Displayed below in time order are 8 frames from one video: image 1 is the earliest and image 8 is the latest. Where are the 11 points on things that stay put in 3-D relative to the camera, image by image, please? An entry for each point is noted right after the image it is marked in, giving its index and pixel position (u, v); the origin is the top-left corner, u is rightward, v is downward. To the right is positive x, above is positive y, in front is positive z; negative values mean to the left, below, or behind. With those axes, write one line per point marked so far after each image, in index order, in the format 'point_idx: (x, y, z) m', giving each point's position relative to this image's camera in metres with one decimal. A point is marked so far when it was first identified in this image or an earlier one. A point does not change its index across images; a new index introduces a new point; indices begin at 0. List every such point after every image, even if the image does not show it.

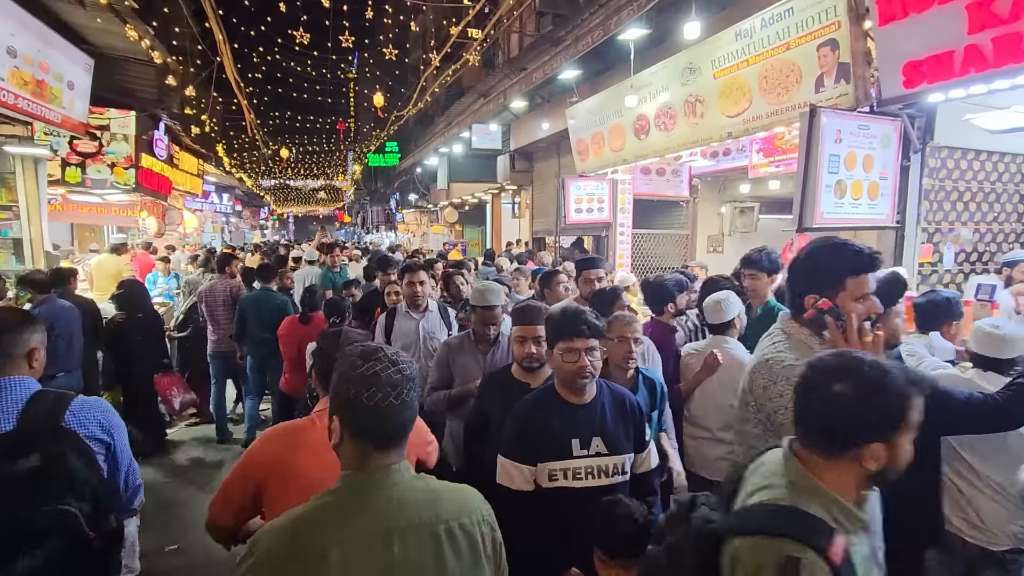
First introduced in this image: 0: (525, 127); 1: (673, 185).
0: (+0.3, +3.7, +11.7) m
1: (+3.1, +1.9, +9.8) m
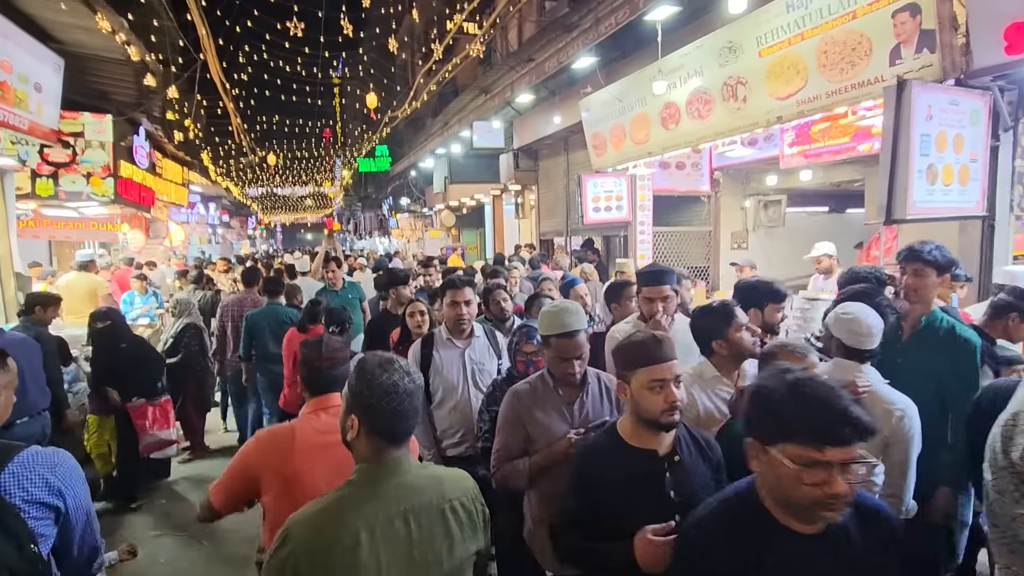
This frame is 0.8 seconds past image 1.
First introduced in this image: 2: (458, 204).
0: (+0.4, +3.6, +11.1) m
1: (+3.3, +1.9, +9.2) m
2: (-1.9, +2.9, +17.3) m
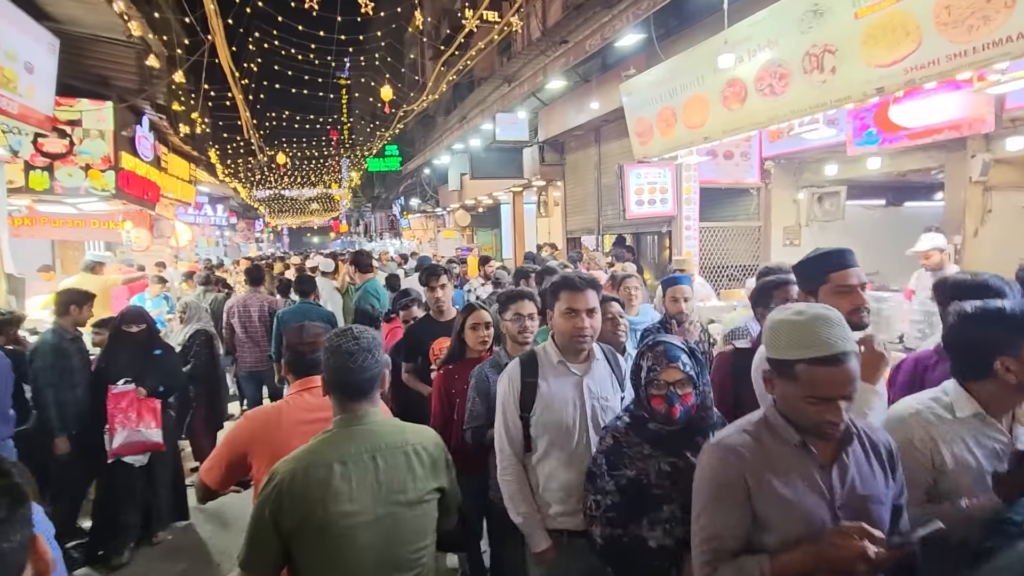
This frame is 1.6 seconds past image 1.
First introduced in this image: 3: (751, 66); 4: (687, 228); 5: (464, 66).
0: (+1.0, +3.5, +10.3) m
1: (+3.8, +1.9, +8.4) m
2: (-1.3, +2.8, +16.6) m
3: (+2.7, +2.4, +5.6) m
4: (+2.8, +1.0, +8.1) m
5: (-1.3, +6.2, +14.1) m
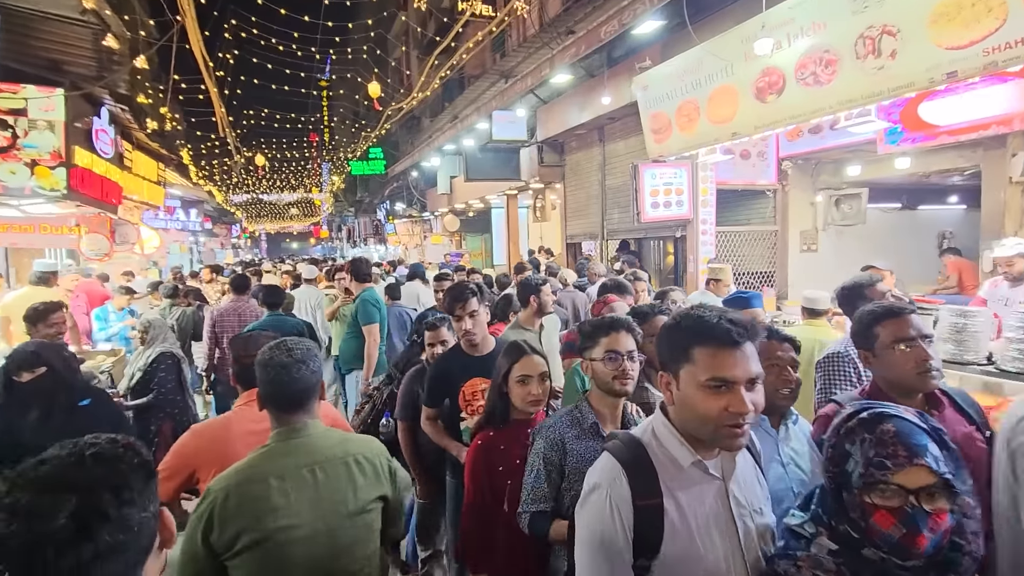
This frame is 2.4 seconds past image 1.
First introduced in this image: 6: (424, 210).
0: (+0.9, +3.4, +9.7) m
1: (+3.9, +1.8, +7.9) m
2: (-1.5, +2.5, +15.9) m
3: (+2.8, +2.3, +5.1) m
4: (+2.8, +0.8, +7.6) m
5: (-1.5, +5.9, +13.5) m
6: (-3.4, +3.0, +19.7) m
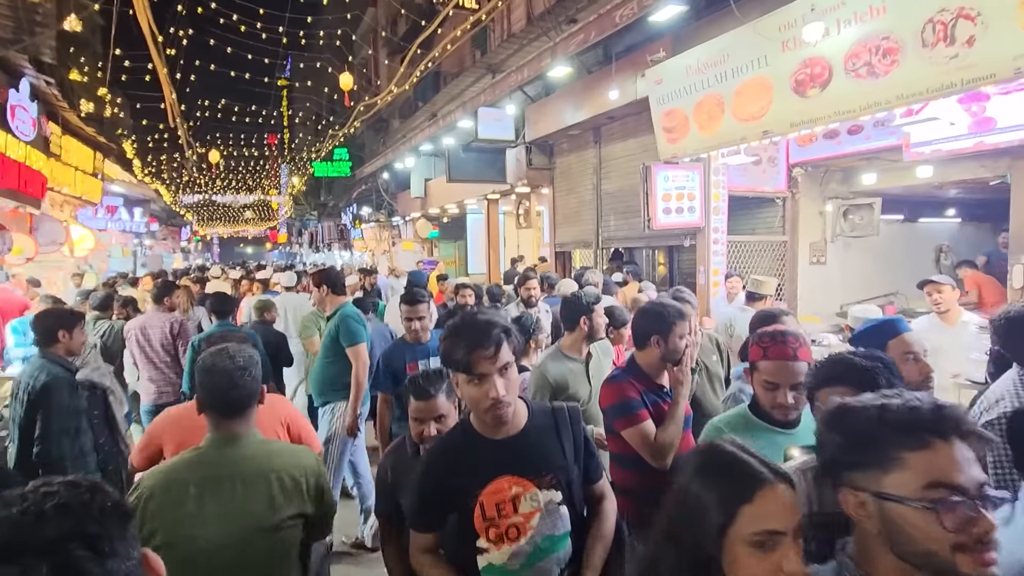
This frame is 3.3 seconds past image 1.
0: (+0.7, +3.2, +9.1) m
1: (+3.8, +1.6, +7.4) m
2: (-2.2, +2.3, +15.0) m
3: (+2.9, +2.2, +4.5) m
4: (+2.8, +0.6, +7.0) m
5: (-2.0, +5.7, +12.6) m
6: (-4.3, +2.7, +18.6) m
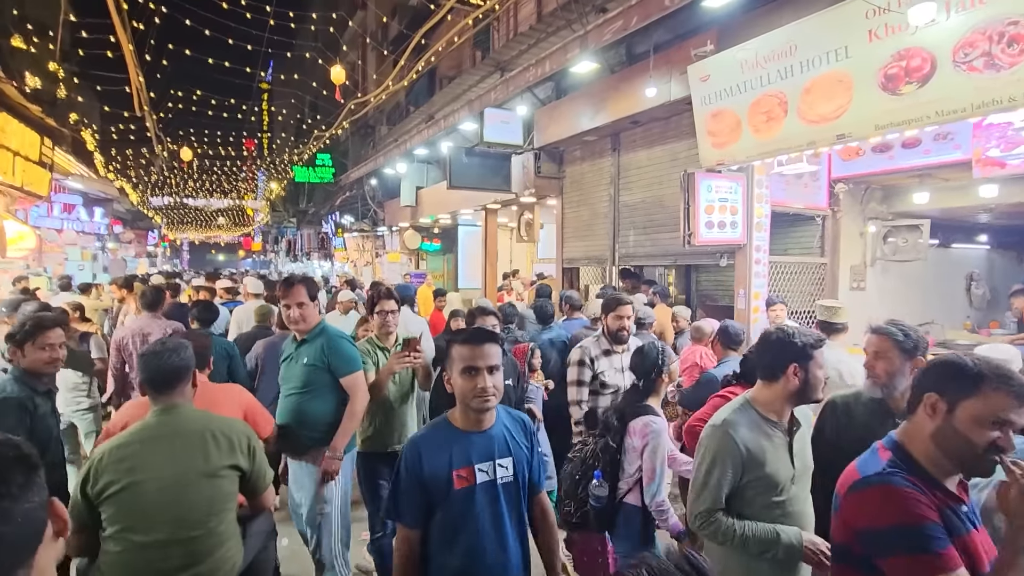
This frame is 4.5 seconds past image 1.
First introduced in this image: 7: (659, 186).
0: (+0.9, +2.9, +8.3) m
1: (+4.0, +1.2, +6.7) m
2: (-2.3, +1.8, +14.1) m
3: (+3.3, +2.0, +3.8) m
4: (+3.0, +0.3, +6.2) m
5: (-1.9, +5.3, +11.8) m
6: (-4.6, +2.2, +17.6) m
7: (+2.1, +1.5, +7.4) m
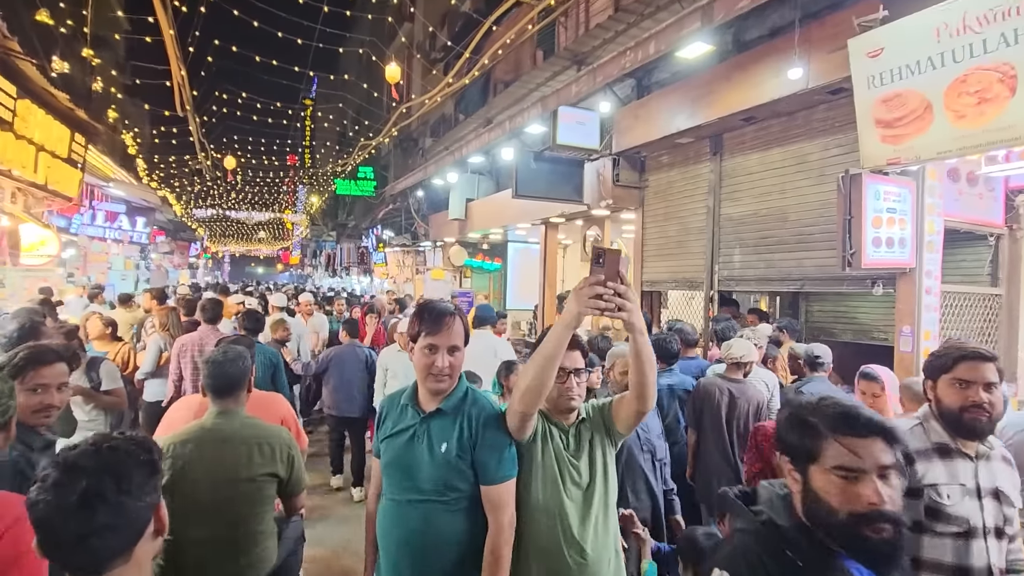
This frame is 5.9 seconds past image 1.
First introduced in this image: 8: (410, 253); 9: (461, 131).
0: (+2.1, +2.5, +7.1) m
1: (+5.0, +0.9, +5.3) m
2: (-0.9, +1.3, +13.0) m
3: (+4.1, +1.7, +2.4) m
4: (+3.9, 0.0, +4.8) m
5: (-0.5, +4.9, +10.8) m
6: (-2.9, +1.6, +16.7) m
7: (+3.2, +1.1, +6.1) m
8: (-3.4, +1.2, +17.3) m
9: (-1.1, +3.5, +11.4) m
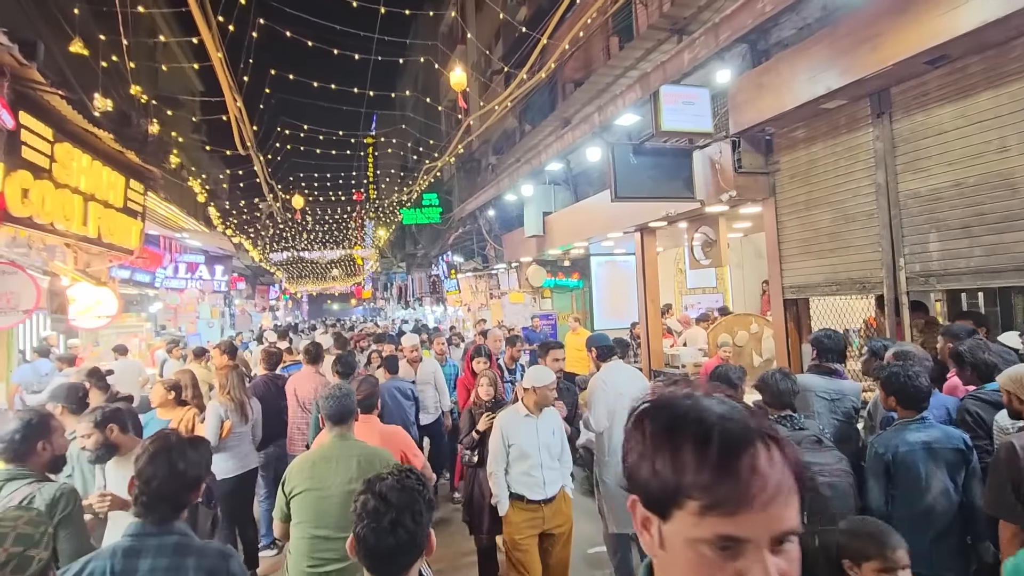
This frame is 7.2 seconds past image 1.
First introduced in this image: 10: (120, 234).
0: (+3.1, +2.4, +5.6) m
1: (+5.9, +1.1, +3.4) m
2: (+1.1, +0.8, +11.8) m
3: (+4.7, +1.9, +0.7) m
4: (+4.9, +0.1, +3.0) m
5: (+0.9, +4.5, +9.7) m
6: (-0.5, +0.8, +15.7) m
7: (+4.2, +1.2, +4.4) m
8: (-0.8, +0.3, +16.3) m
9: (+0.5, +3.0, +10.3) m
10: (-4.6, +0.7, +5.7) m
